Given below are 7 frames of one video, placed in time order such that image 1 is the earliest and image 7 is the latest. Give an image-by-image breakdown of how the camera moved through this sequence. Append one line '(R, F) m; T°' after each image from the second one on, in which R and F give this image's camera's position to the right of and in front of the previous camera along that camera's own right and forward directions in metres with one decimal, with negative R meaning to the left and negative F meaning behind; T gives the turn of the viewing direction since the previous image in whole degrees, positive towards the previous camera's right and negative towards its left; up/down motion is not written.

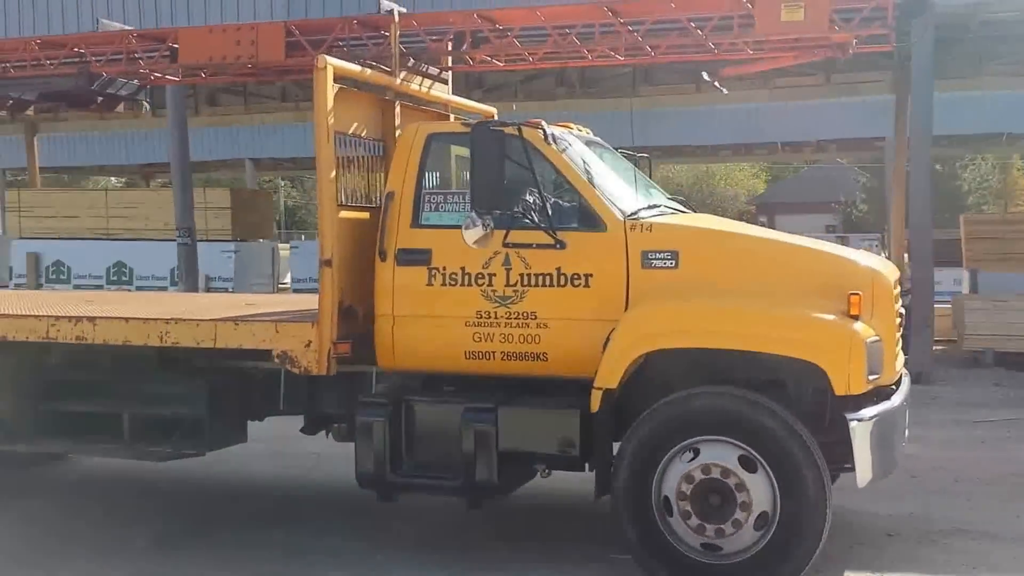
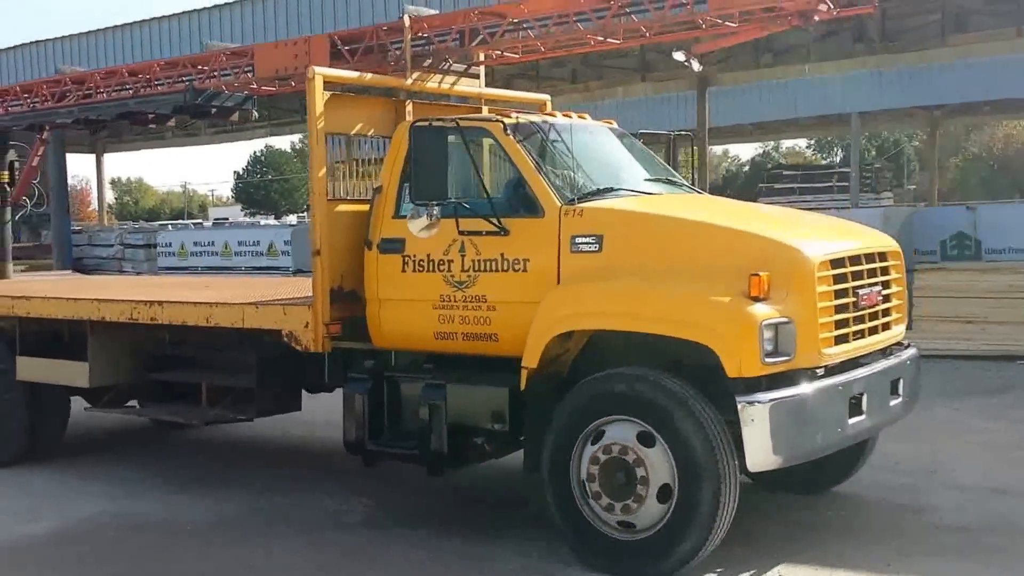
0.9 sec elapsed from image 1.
(+1.8, 0.0) m; -18°
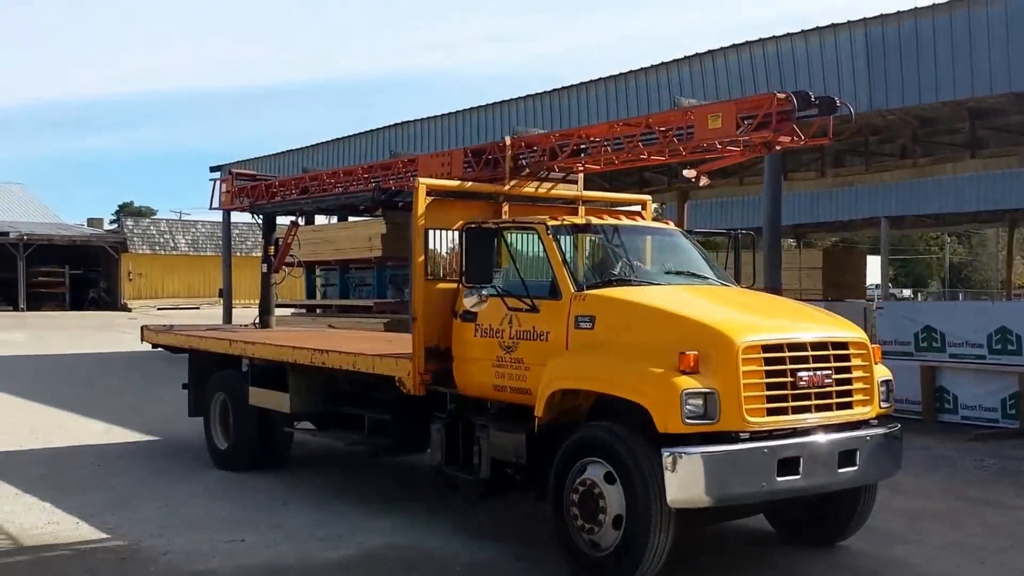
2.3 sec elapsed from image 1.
(+2.0, -1.2) m; -19°
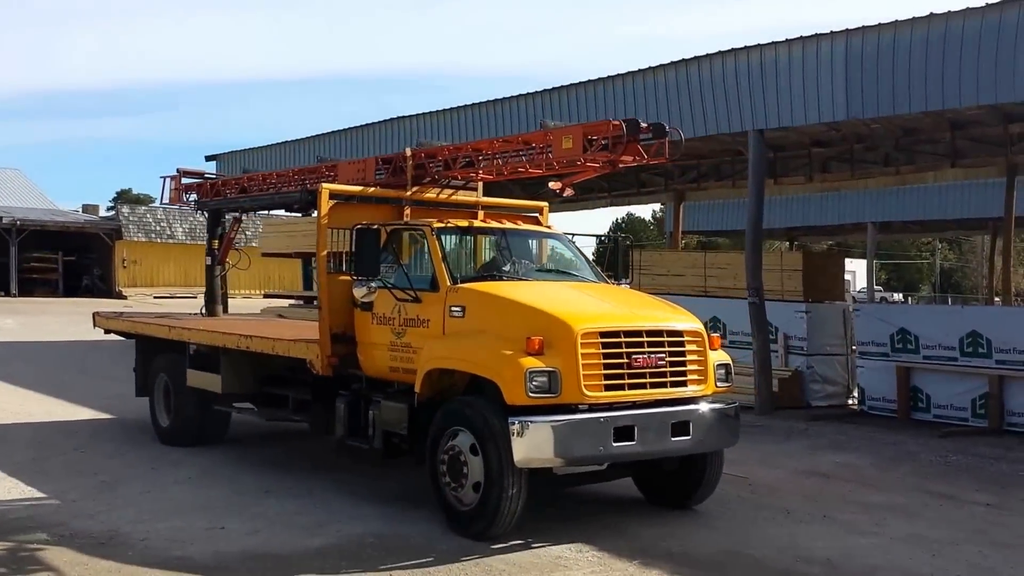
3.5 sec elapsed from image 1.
(+0.9, -0.9) m; -1°
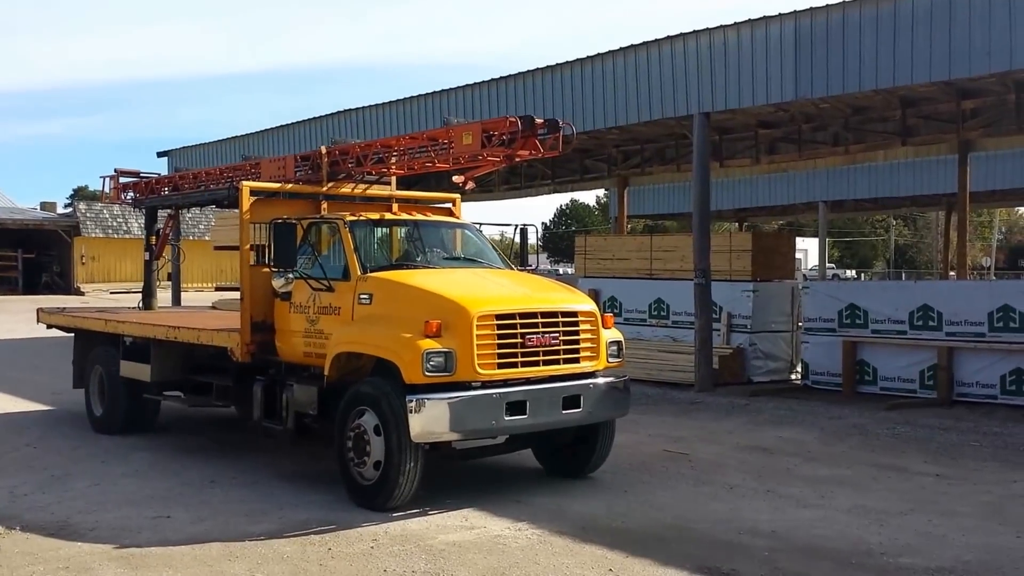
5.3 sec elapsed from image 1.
(+0.5, -0.6) m; +1°
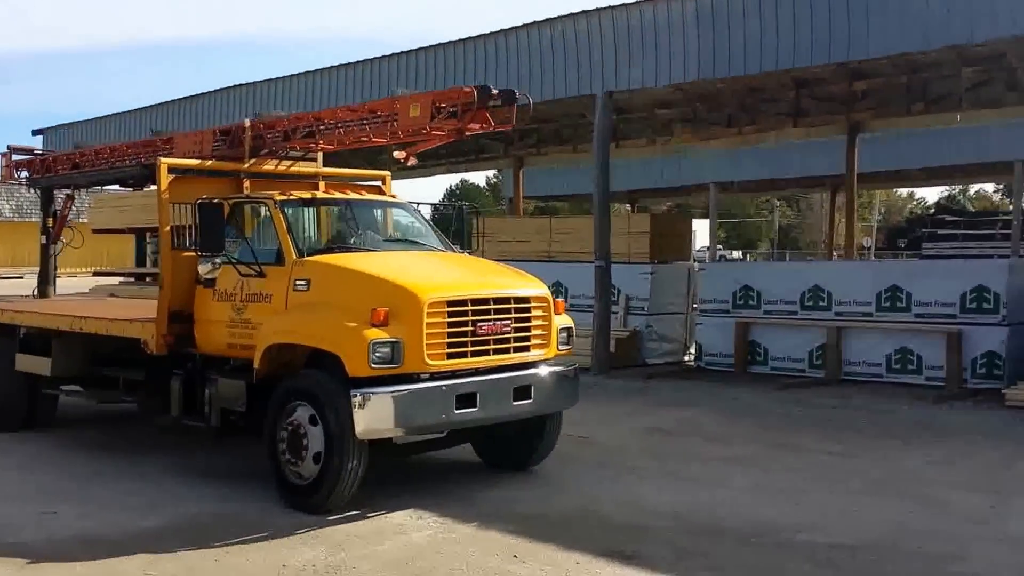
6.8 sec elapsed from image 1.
(-0.4, +0.5) m; +6°
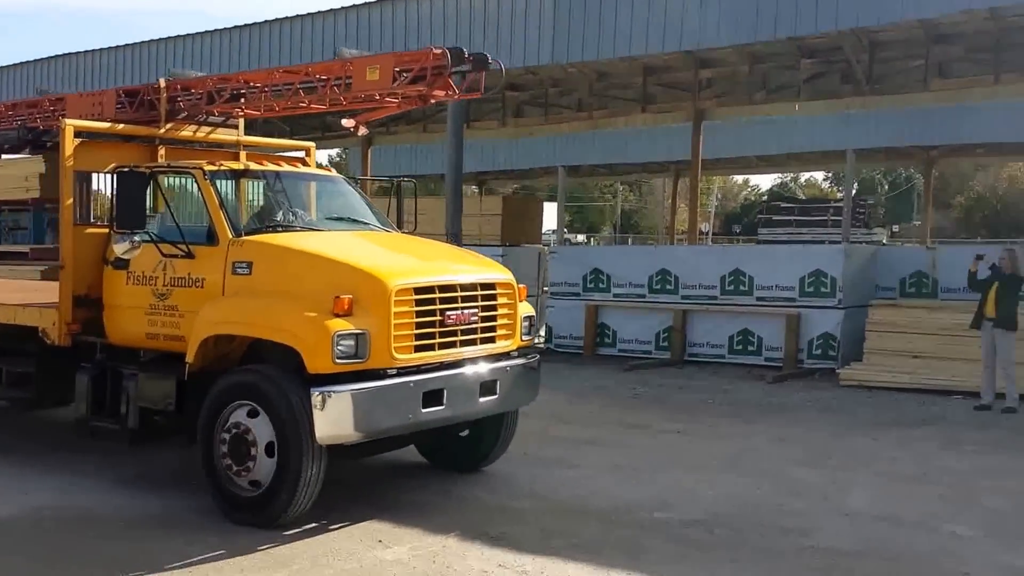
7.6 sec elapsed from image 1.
(-0.8, +0.7) m; +9°
